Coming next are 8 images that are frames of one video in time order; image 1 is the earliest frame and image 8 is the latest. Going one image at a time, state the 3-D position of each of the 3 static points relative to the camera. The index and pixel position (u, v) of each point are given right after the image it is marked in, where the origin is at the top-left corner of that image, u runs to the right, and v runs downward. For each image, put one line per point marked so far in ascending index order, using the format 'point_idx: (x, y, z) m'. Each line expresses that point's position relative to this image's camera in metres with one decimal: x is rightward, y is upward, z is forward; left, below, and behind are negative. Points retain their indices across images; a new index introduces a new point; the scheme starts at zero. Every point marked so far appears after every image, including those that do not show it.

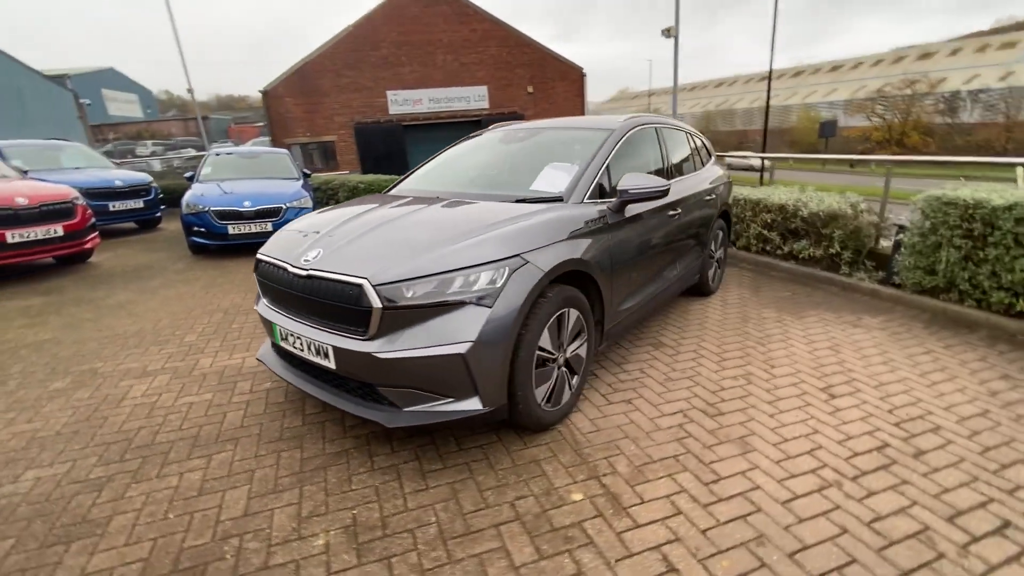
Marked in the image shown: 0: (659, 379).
0: (+1.1, -0.7, +3.7) m
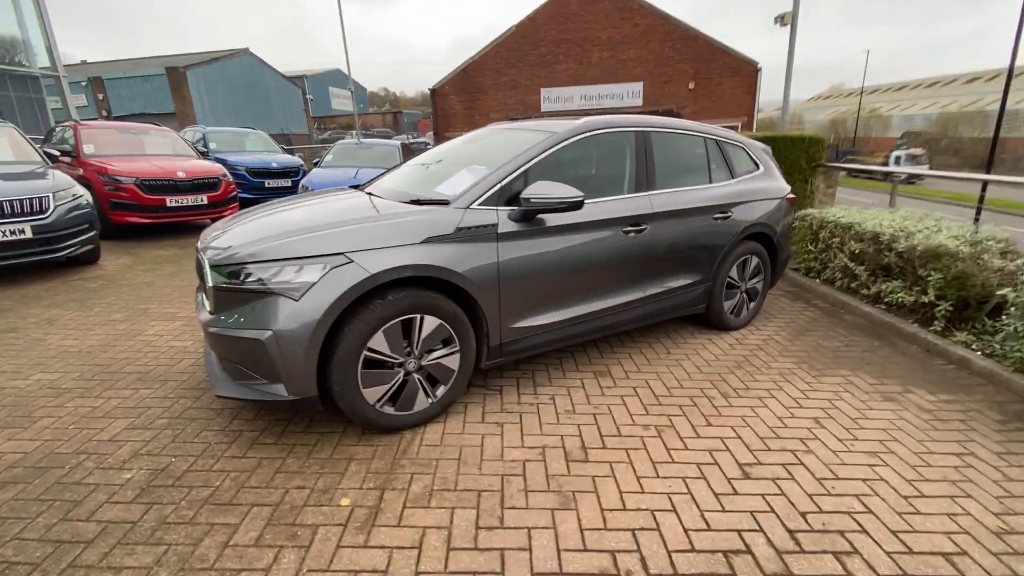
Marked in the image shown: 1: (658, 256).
0: (+0.3, -0.8, +3.3) m
1: (+1.2, +0.3, +3.9) m
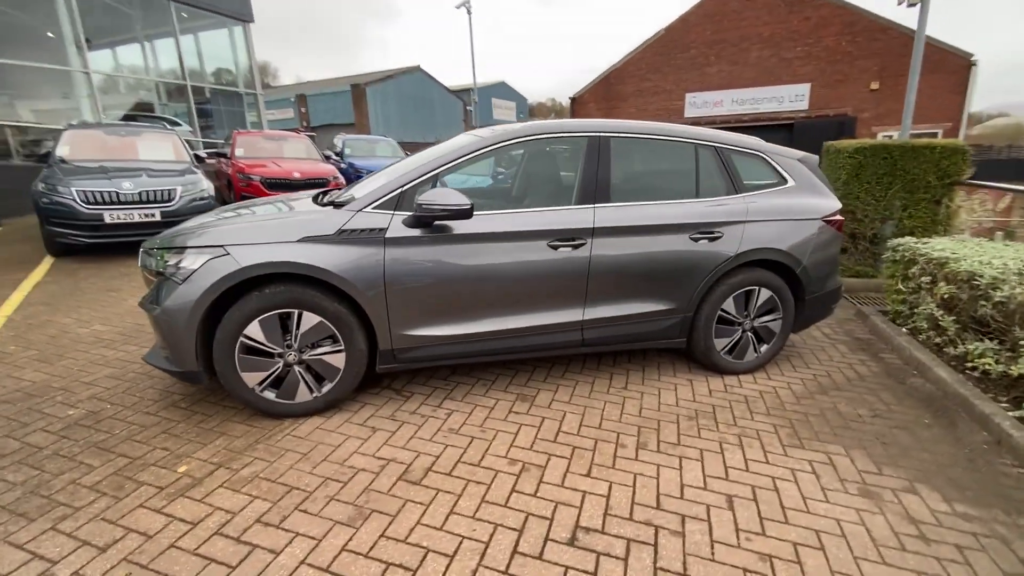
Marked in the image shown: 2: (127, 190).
0: (-0.4, -0.9, +3.2) m
1: (+0.6, +0.1, +3.5) m
2: (-5.3, +1.4, +6.7) m
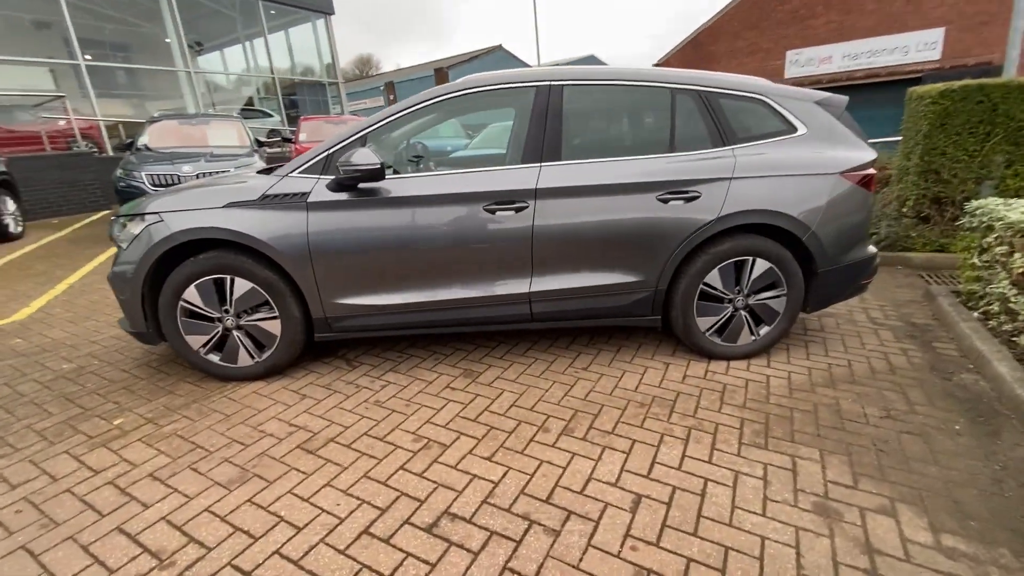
0: (-0.9, -0.7, +3.1) m
1: (+0.2, +0.3, +3.1) m
2: (-5.0, +1.8, +7.4) m
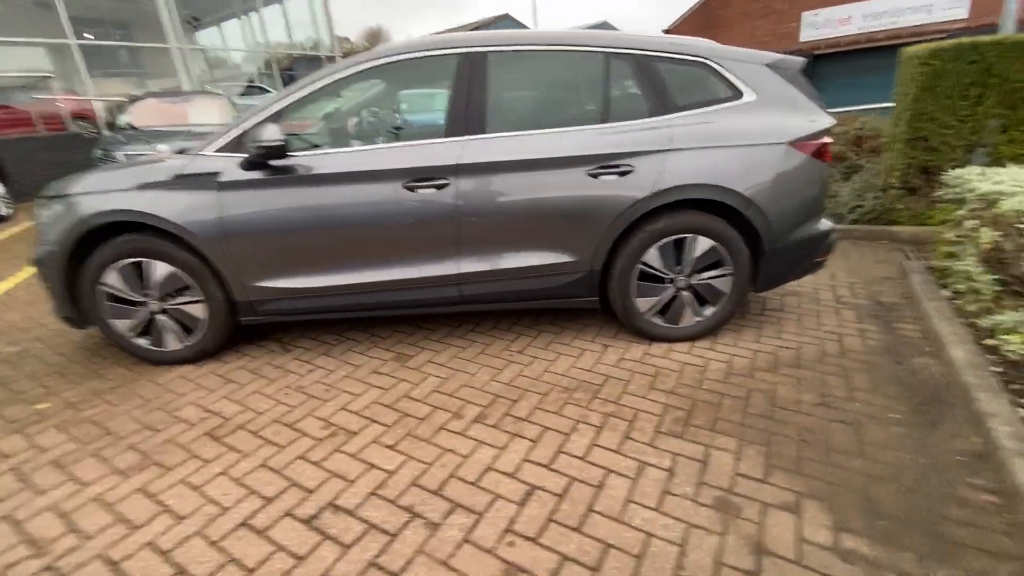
0: (-1.3, -0.6, +3.0) m
1: (-0.2, +0.4, +3.0) m
2: (-5.3, +2.1, +7.4) m
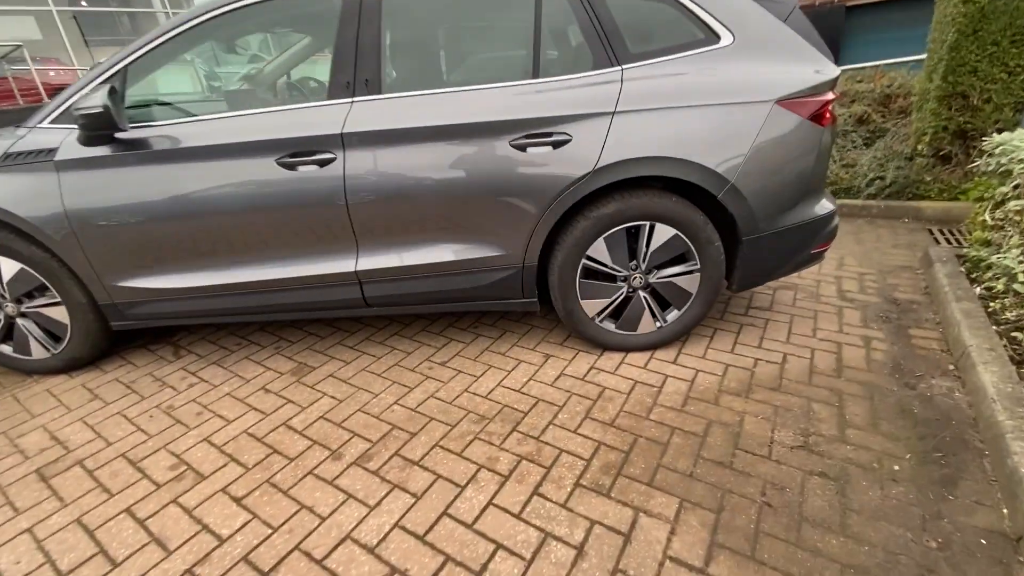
0: (-1.8, -0.6, +2.5) m
1: (-0.7, +0.4, +2.4) m
2: (-5.5, +2.3, +6.9) m
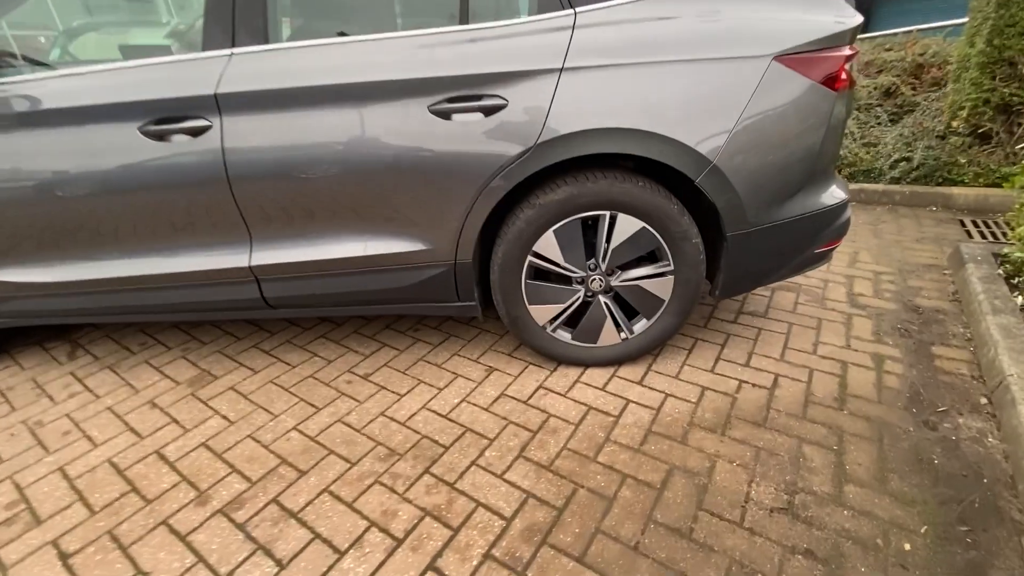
0: (-2.1, -0.6, +2.1) m
1: (-0.9, +0.4, +1.9) m
2: (-5.7, +2.6, +6.5) m
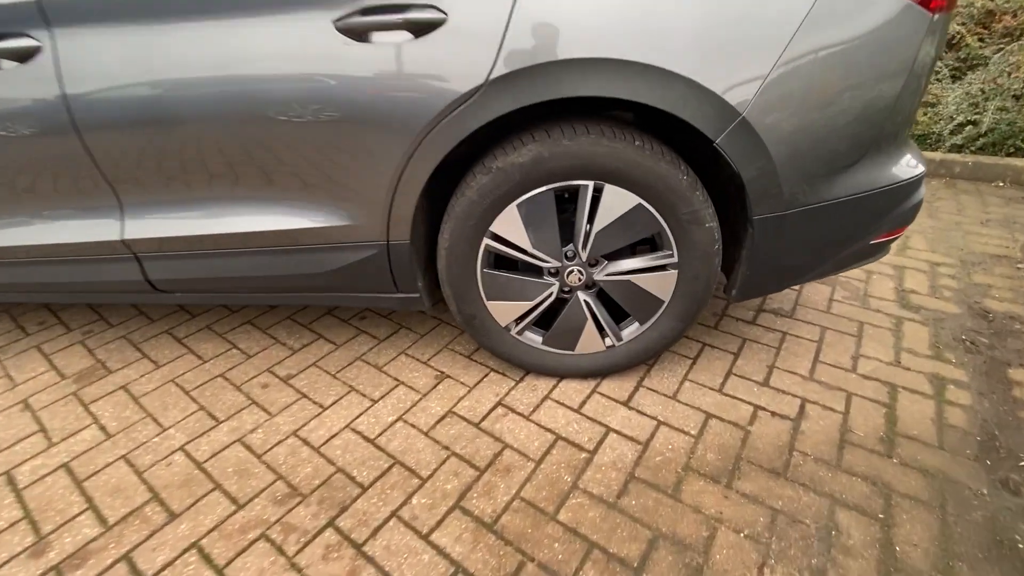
0: (-2.2, -0.4, +1.8) m
1: (-1.1, +0.4, +1.4) m
2: (-5.6, +3.2, +5.9) m
